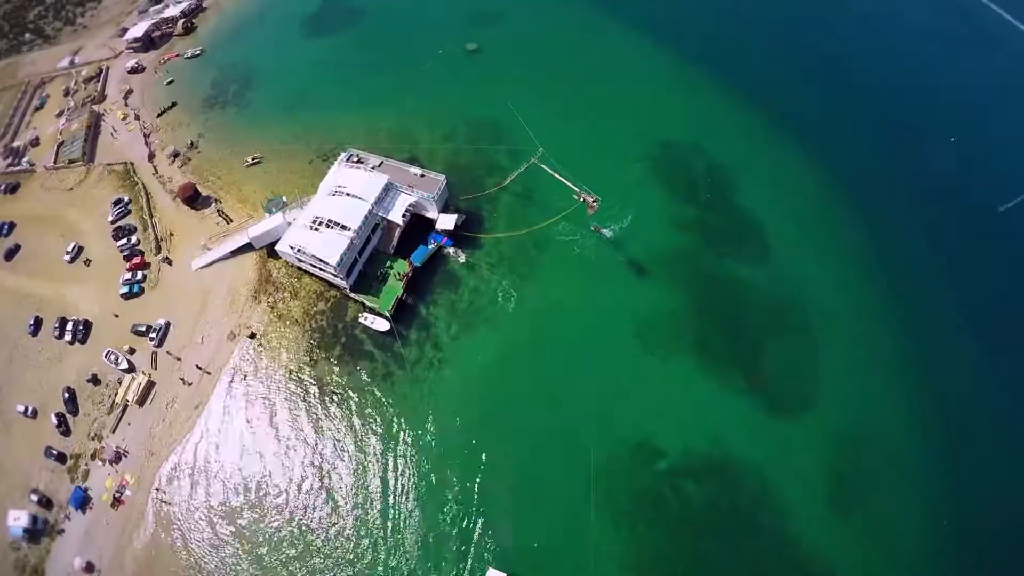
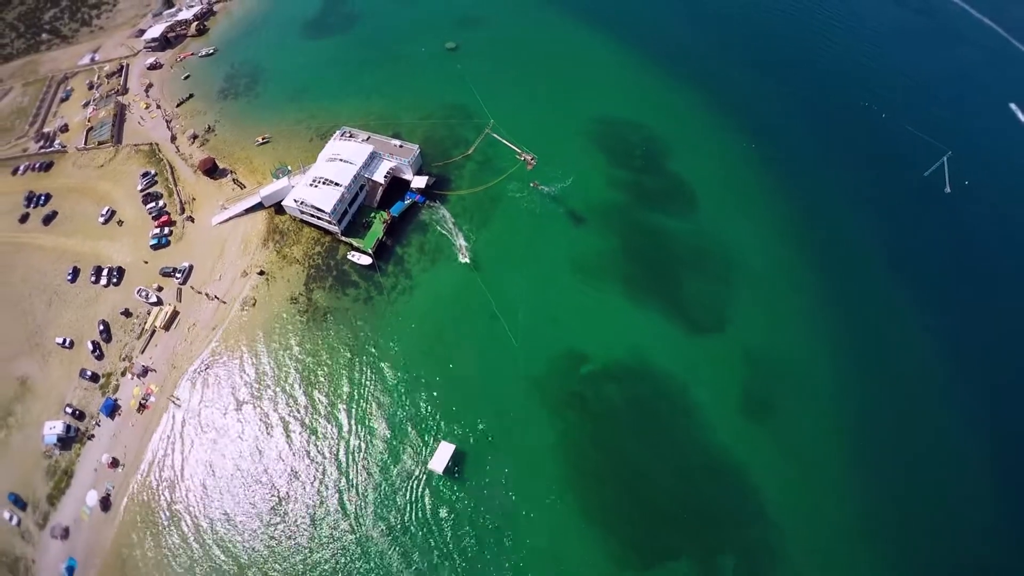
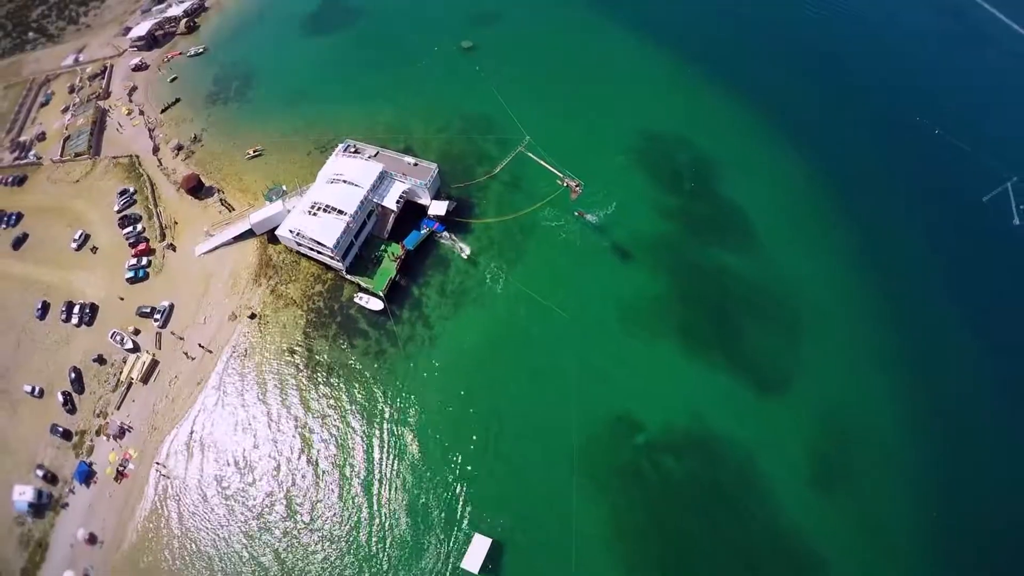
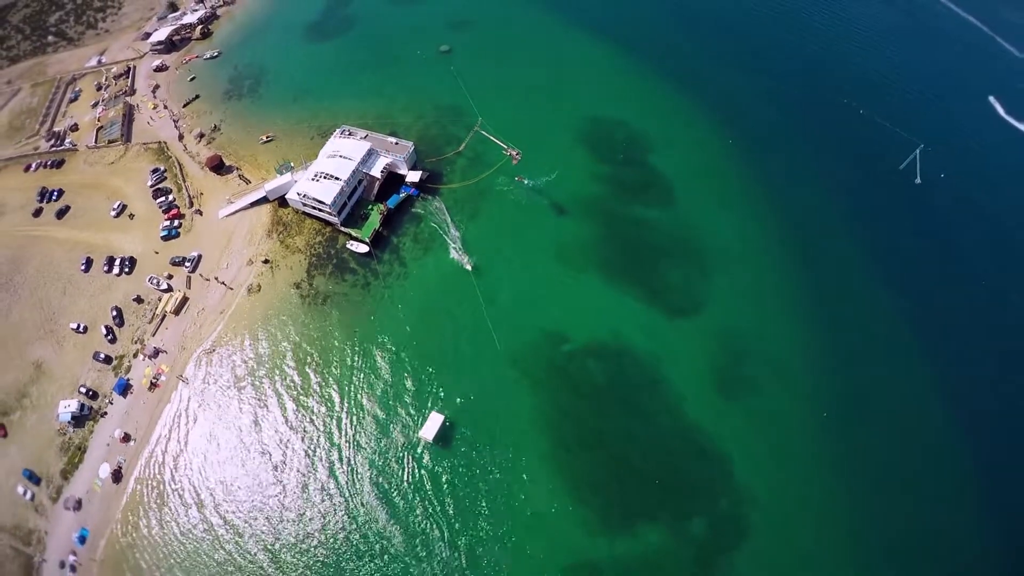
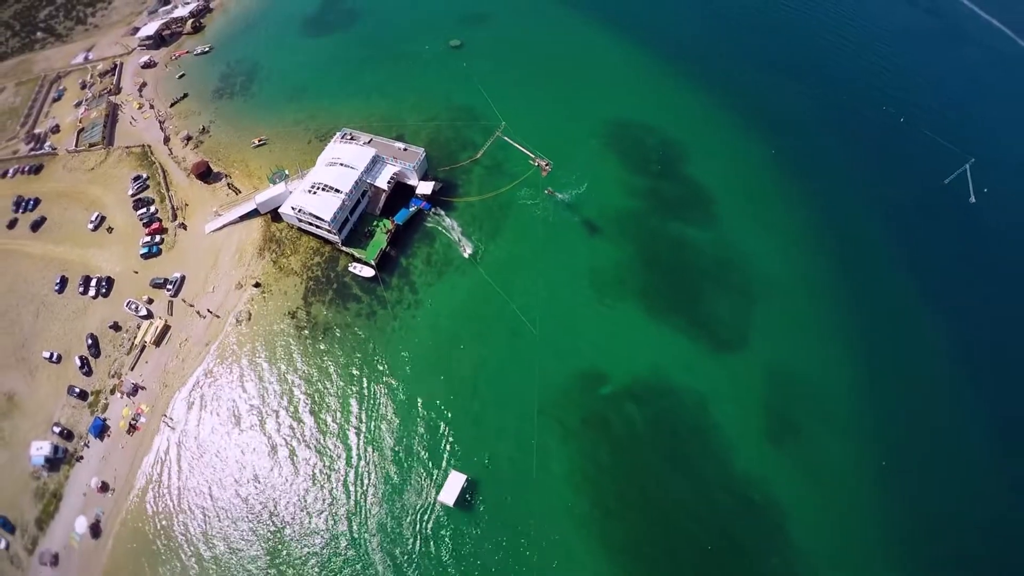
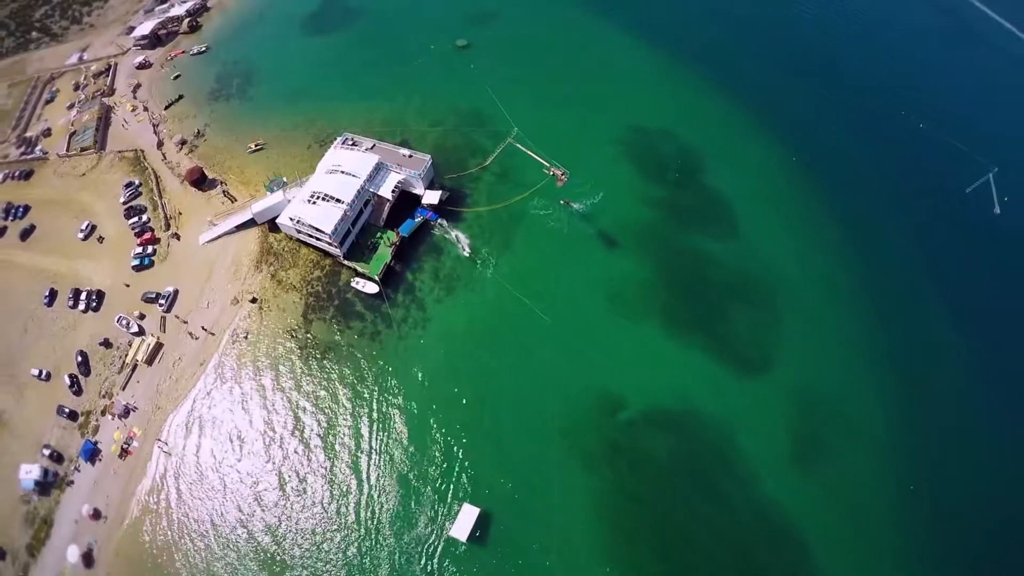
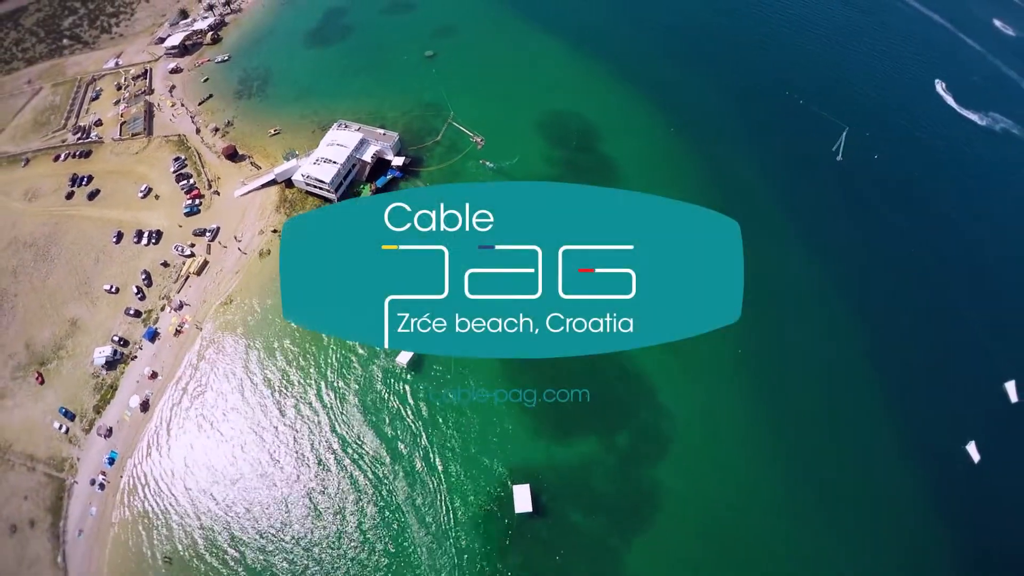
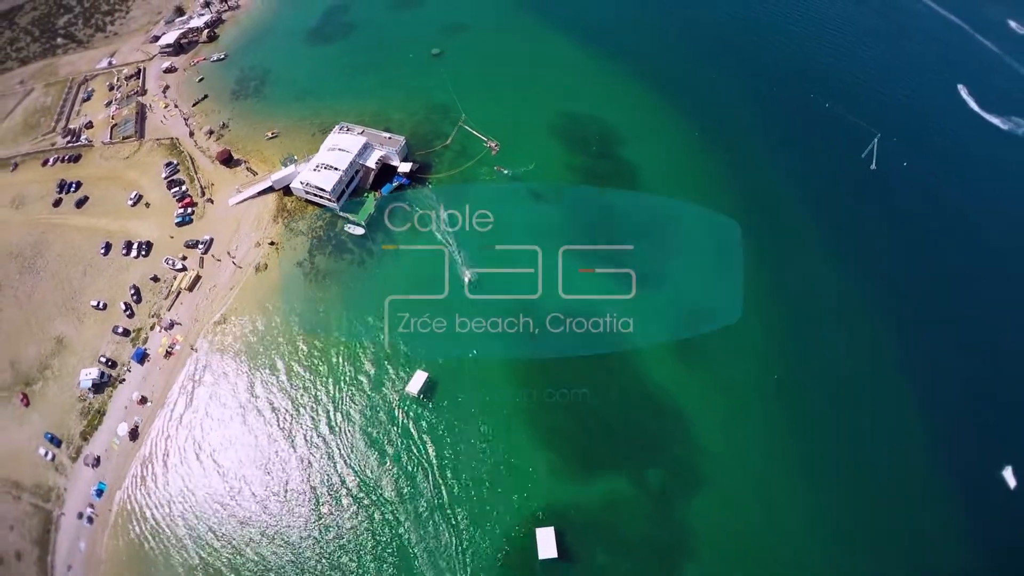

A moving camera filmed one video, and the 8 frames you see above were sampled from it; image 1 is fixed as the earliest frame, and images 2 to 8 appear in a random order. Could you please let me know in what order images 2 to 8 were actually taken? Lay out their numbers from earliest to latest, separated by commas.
3, 6, 5, 2, 4, 8, 7
